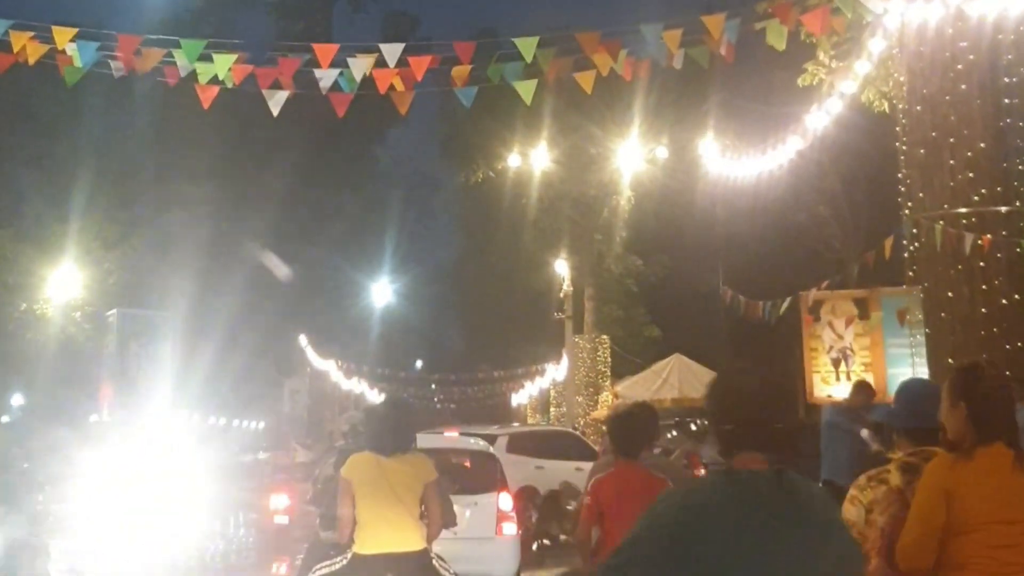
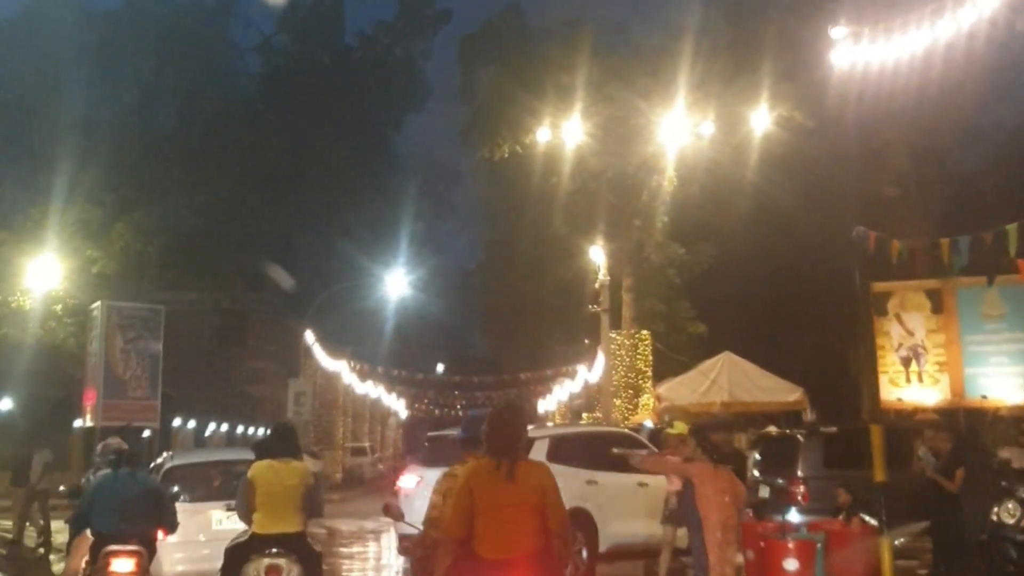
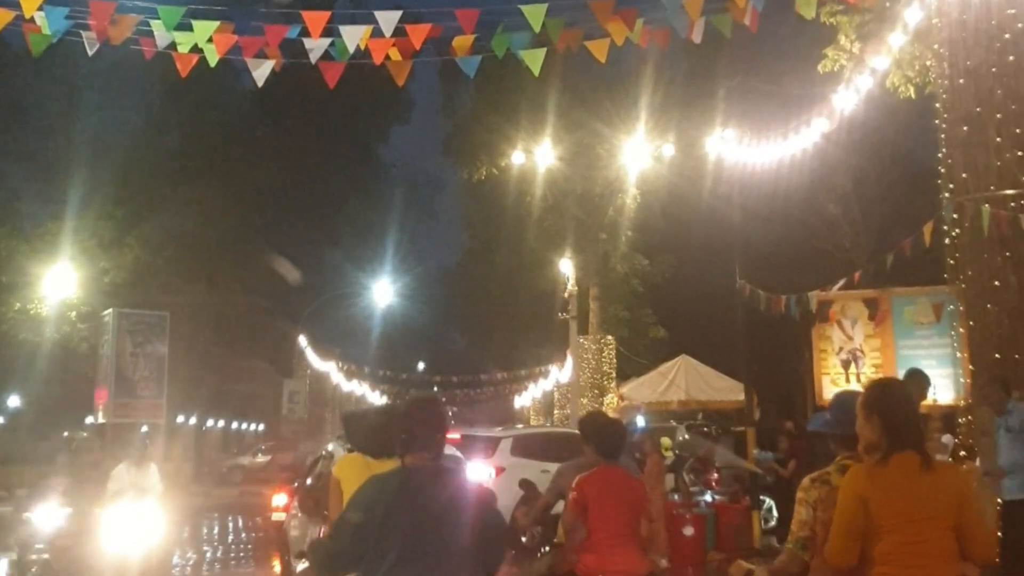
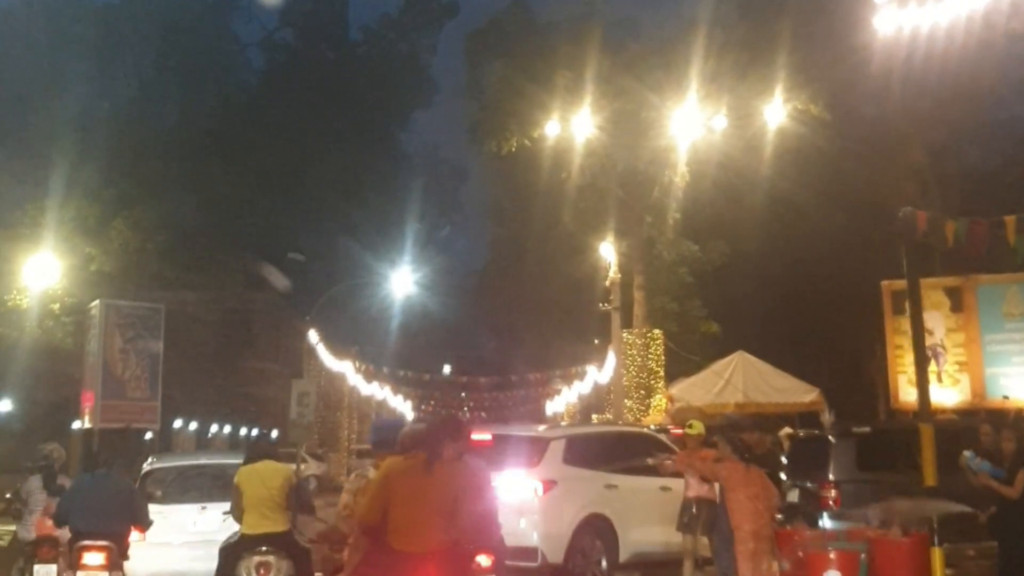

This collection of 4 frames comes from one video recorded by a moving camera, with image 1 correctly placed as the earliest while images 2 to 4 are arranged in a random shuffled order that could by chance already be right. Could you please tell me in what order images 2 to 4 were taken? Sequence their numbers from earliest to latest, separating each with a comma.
3, 2, 4
